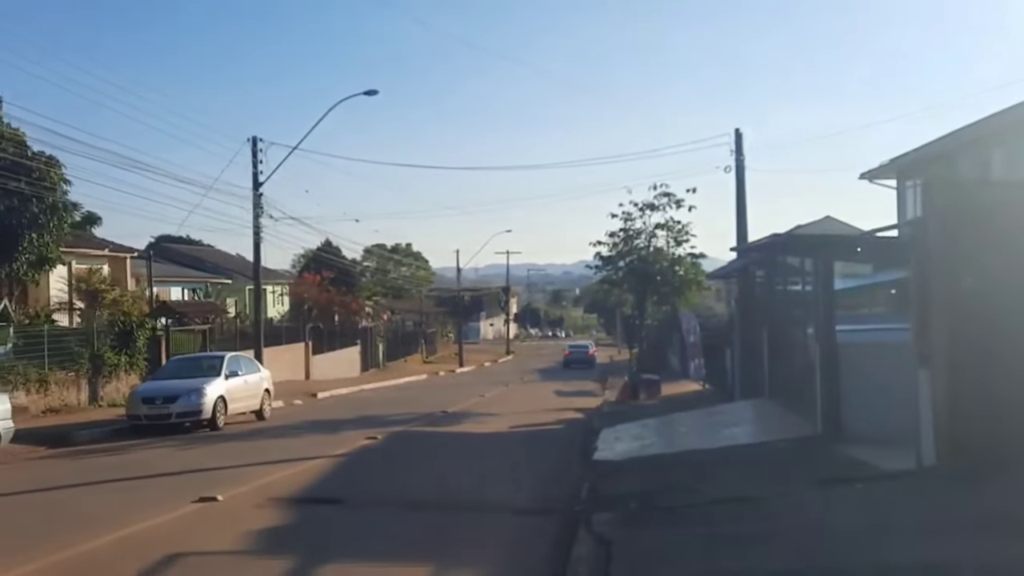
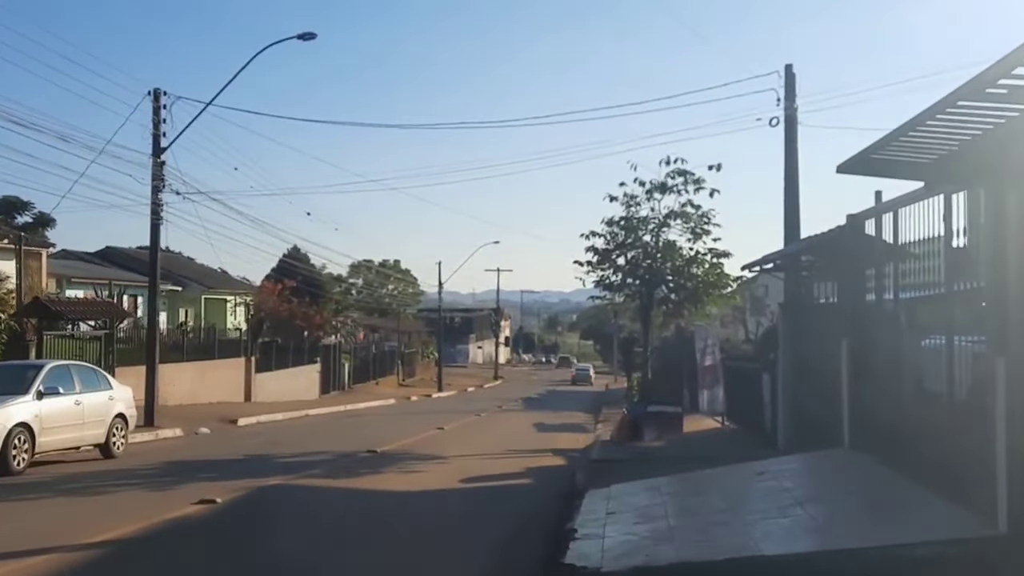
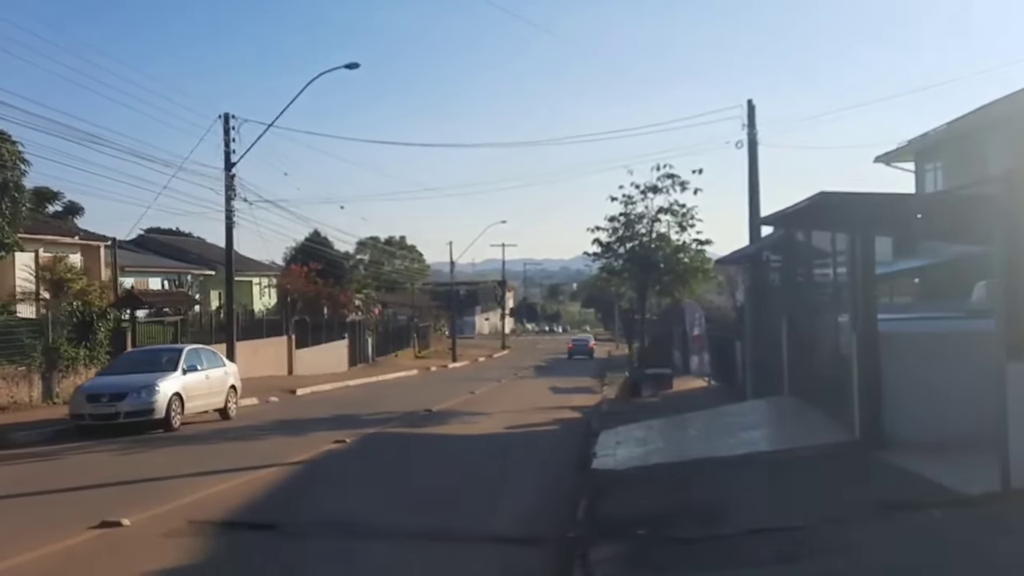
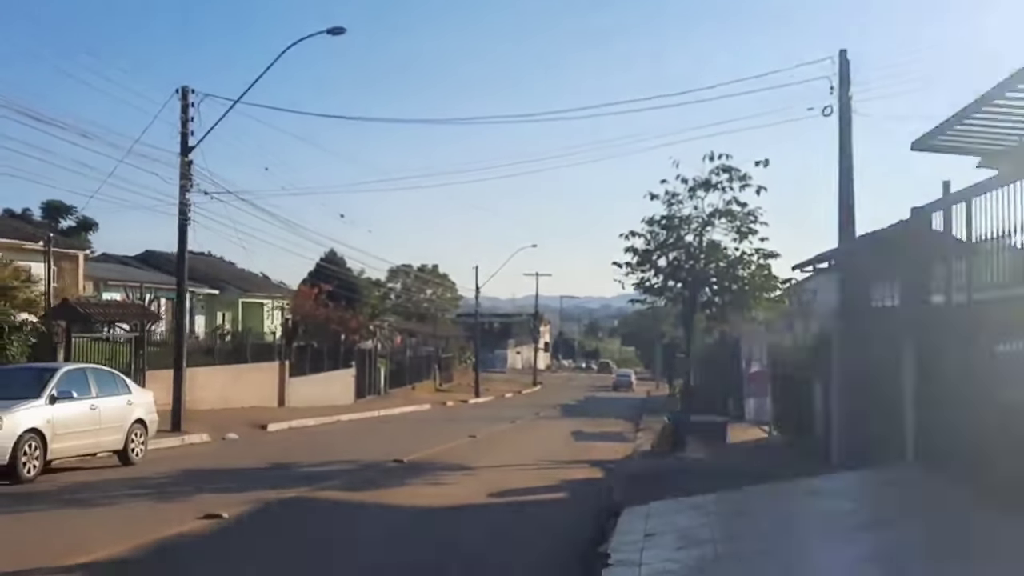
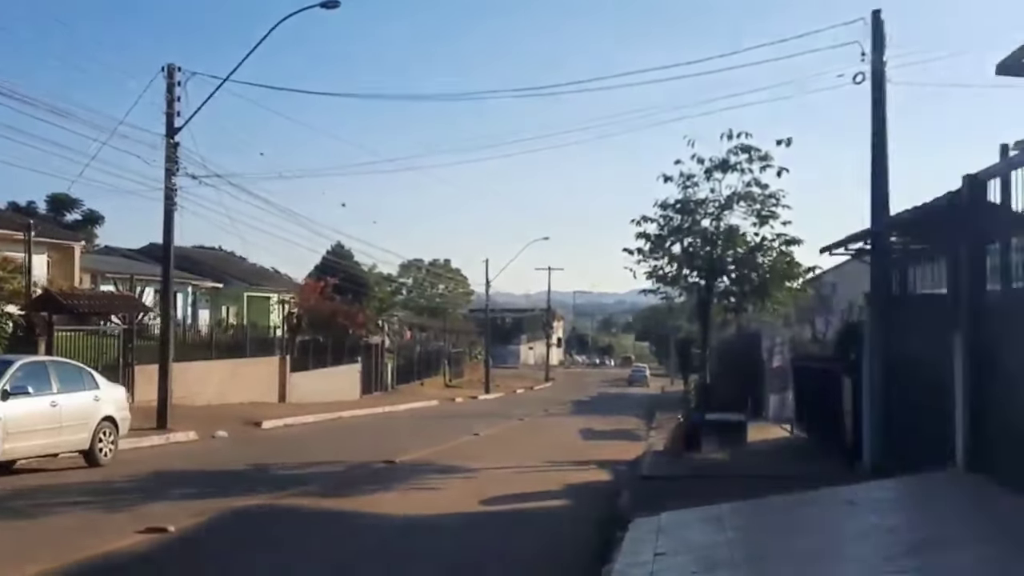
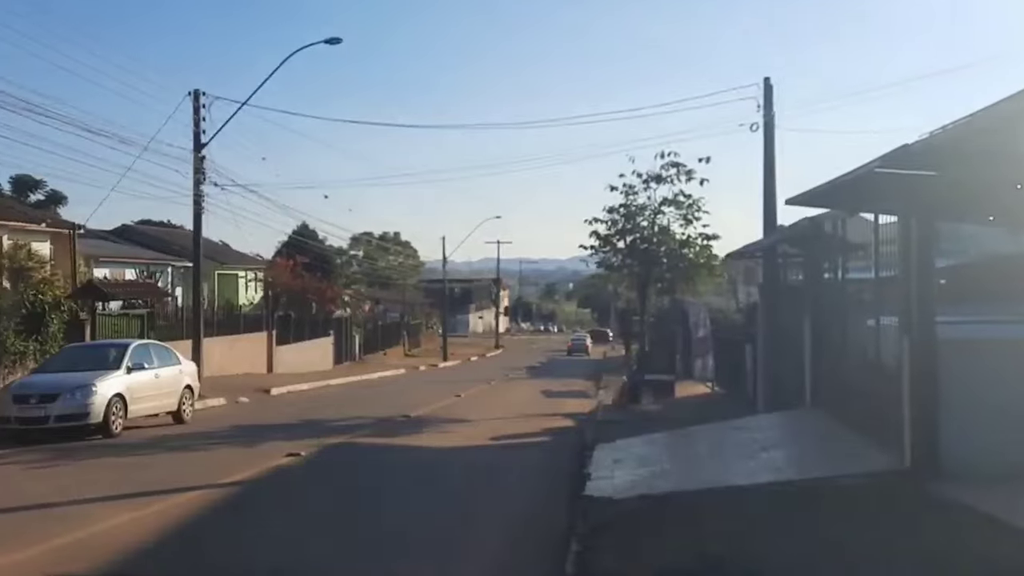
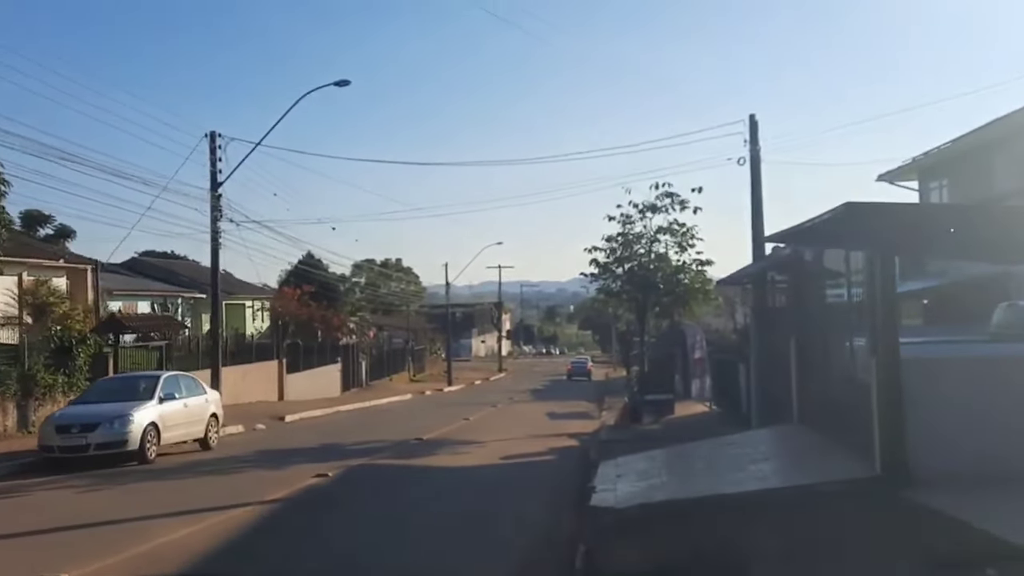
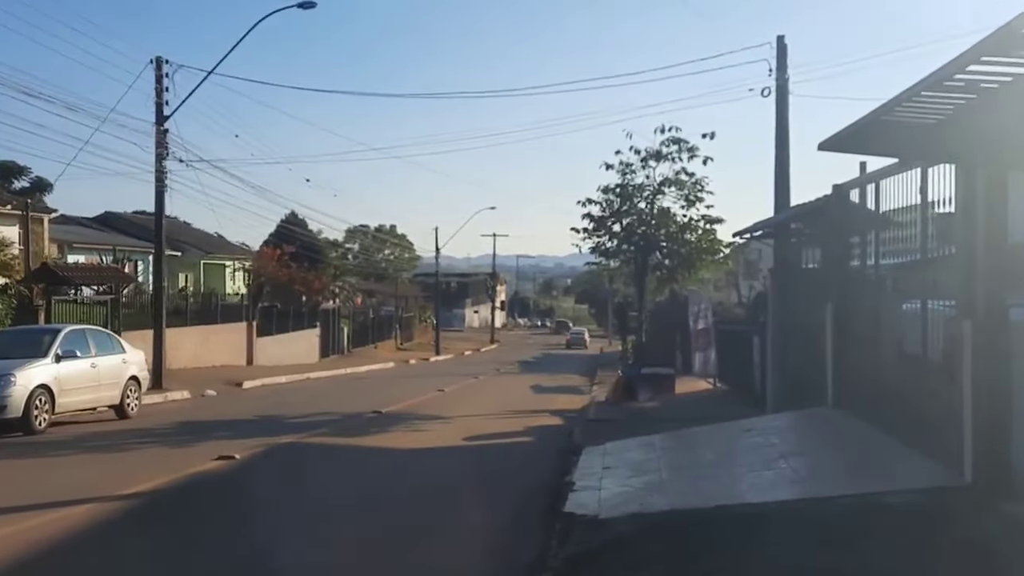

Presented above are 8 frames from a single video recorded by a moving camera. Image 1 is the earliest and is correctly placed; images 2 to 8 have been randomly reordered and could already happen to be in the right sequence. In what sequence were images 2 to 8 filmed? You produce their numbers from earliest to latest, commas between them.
3, 7, 6, 8, 2, 4, 5
